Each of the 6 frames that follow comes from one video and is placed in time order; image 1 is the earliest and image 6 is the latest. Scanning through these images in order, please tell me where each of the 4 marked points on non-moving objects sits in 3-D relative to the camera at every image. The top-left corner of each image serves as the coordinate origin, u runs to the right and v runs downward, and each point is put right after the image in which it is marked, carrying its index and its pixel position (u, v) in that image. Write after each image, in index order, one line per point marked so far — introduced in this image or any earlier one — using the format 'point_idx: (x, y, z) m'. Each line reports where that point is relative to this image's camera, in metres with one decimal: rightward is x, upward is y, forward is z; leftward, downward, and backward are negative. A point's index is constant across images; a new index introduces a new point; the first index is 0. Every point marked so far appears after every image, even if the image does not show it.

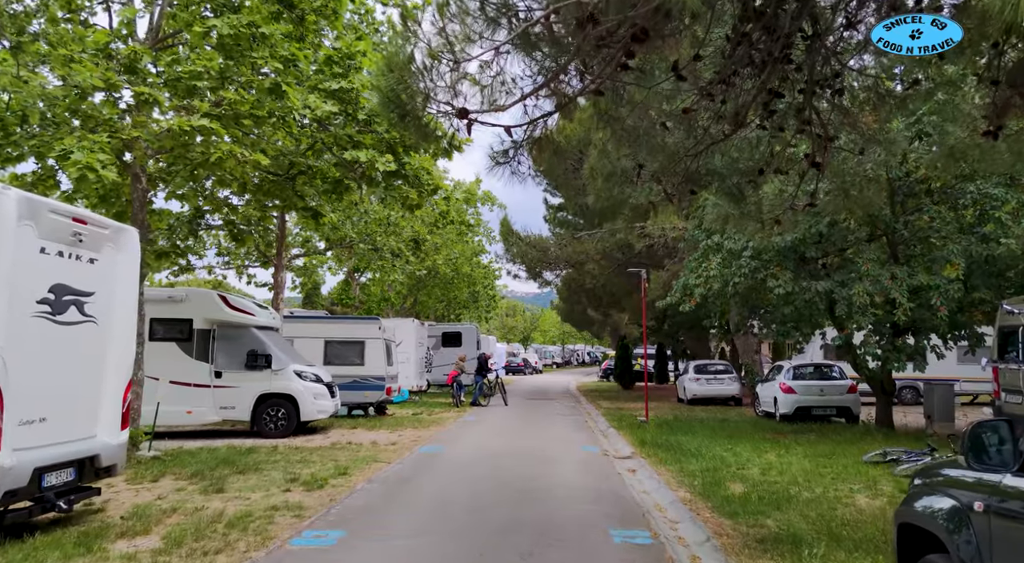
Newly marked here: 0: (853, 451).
0: (+5.5, -2.7, +11.5) m
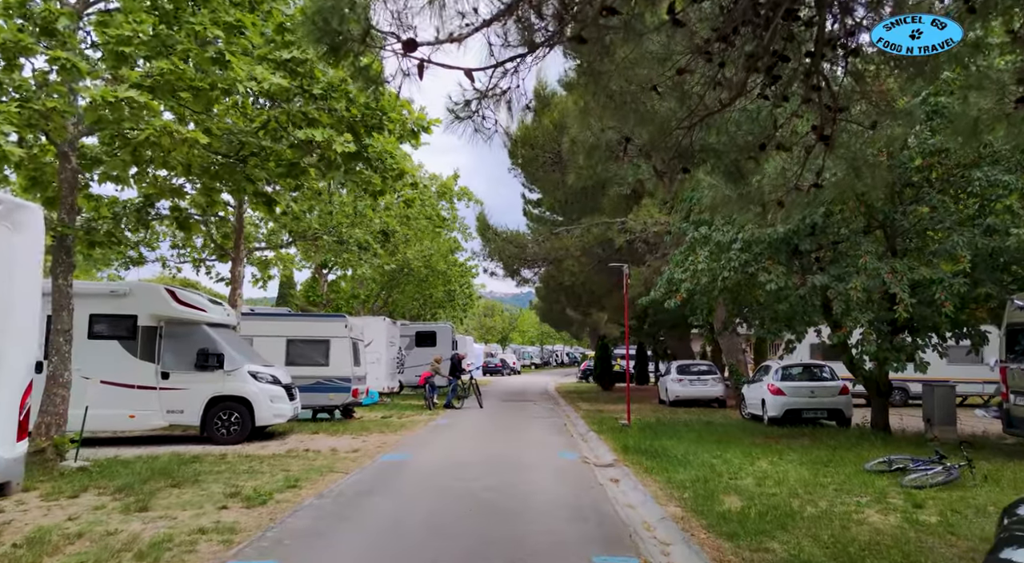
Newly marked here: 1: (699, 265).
0: (+5.1, -2.6, +10.8) m
1: (+3.3, +0.4, +13.1) m
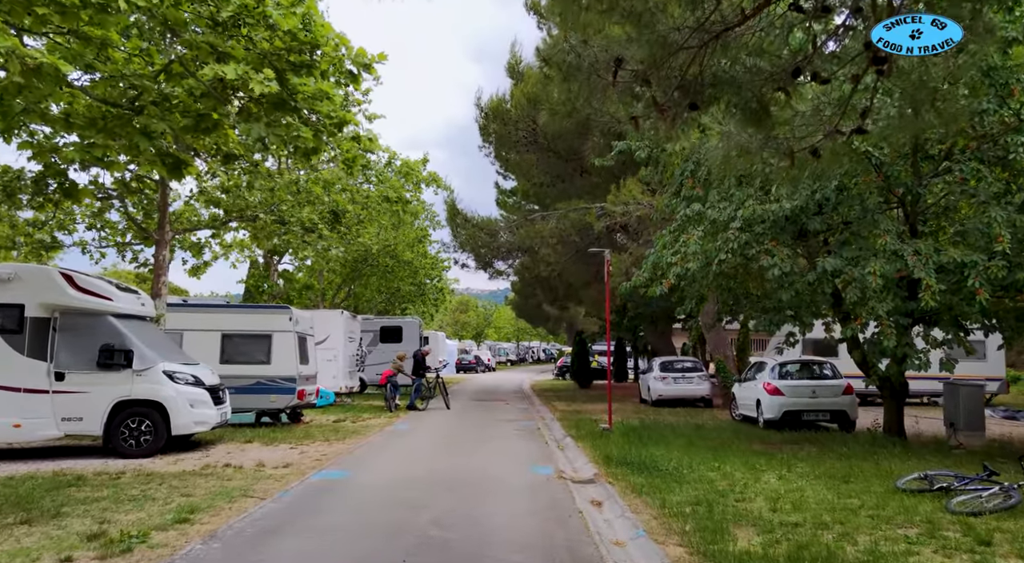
0: (+4.6, -2.4, +9.1) m
1: (+2.8, +0.6, +11.4) m
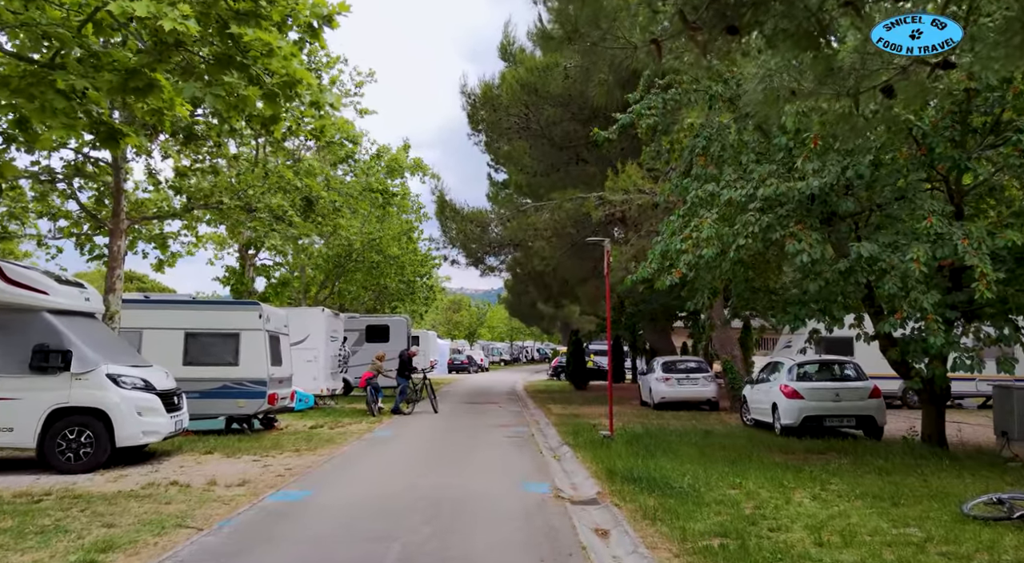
0: (+4.5, -2.3, +7.9) m
1: (+2.7, +0.7, +10.2) m
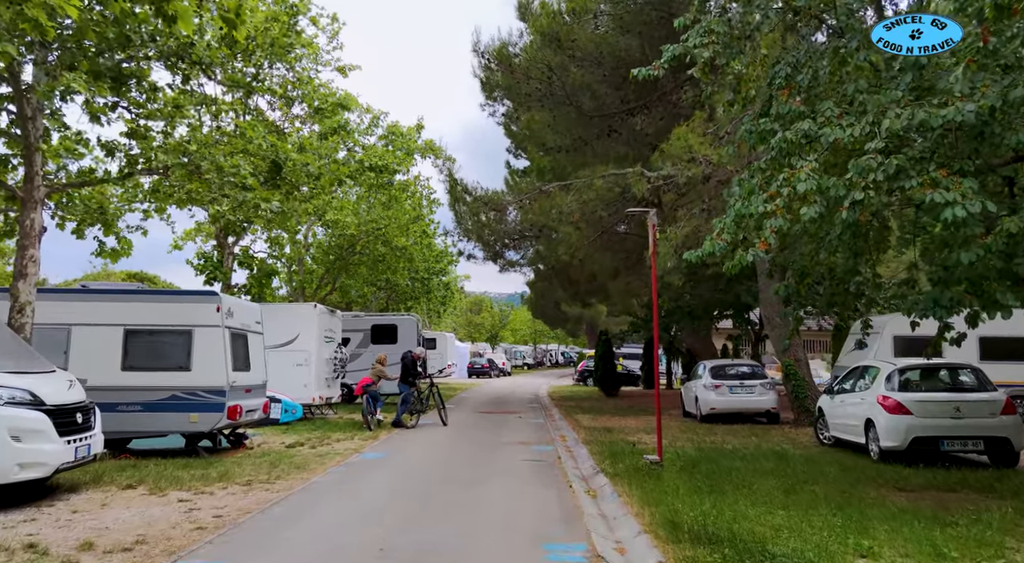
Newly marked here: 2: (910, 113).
0: (+4.6, -2.0, +5.0) m
1: (+2.8, +1.0, +7.3) m
2: (+3.7, +1.5, +6.7) m
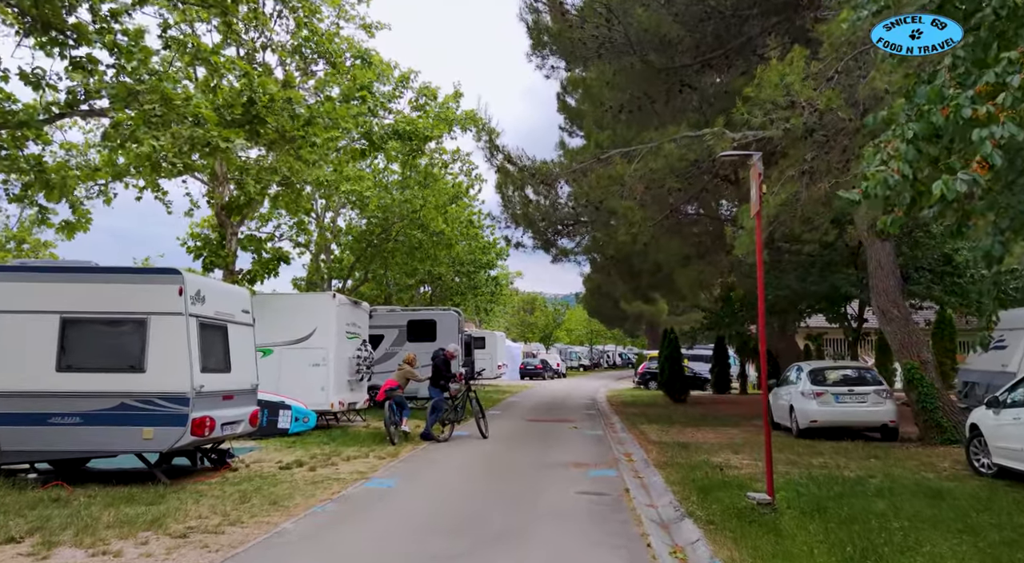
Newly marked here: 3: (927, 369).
0: (+4.7, -1.6, +1.9) m
1: (+3.1, +1.3, +4.4) m
2: (+3.9, +1.9, +3.6) m
3: (+7.3, -1.5, +12.7) m
